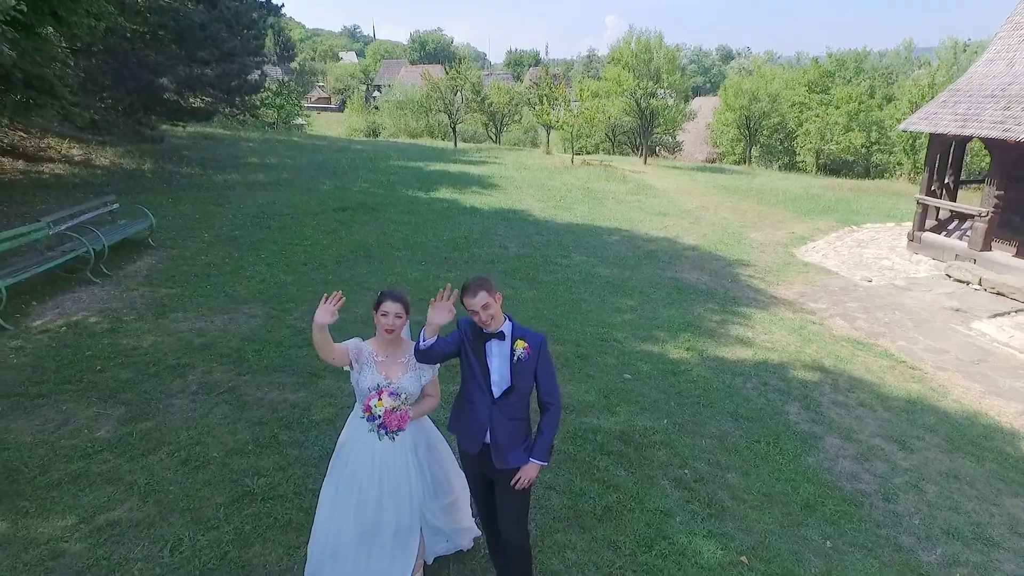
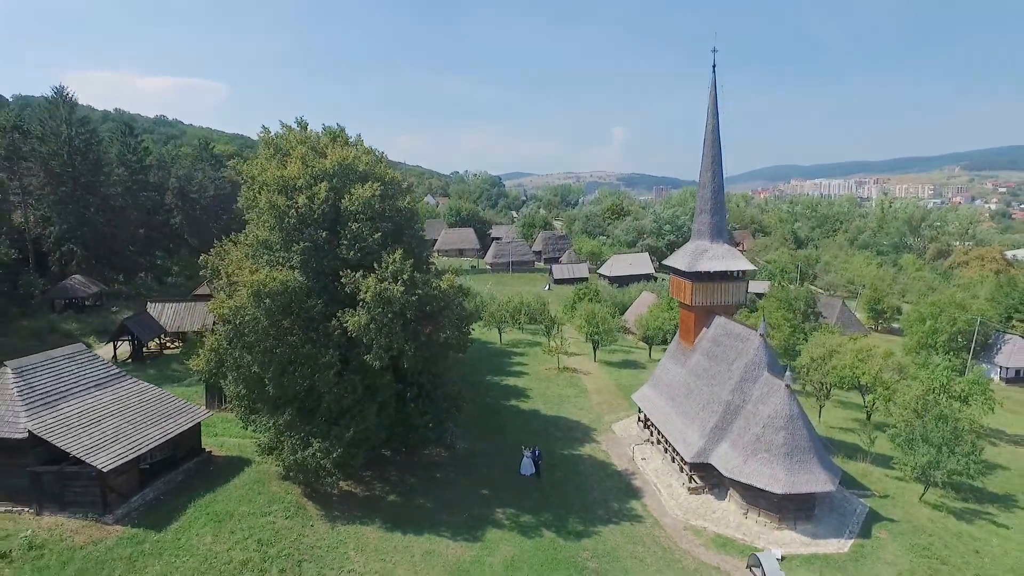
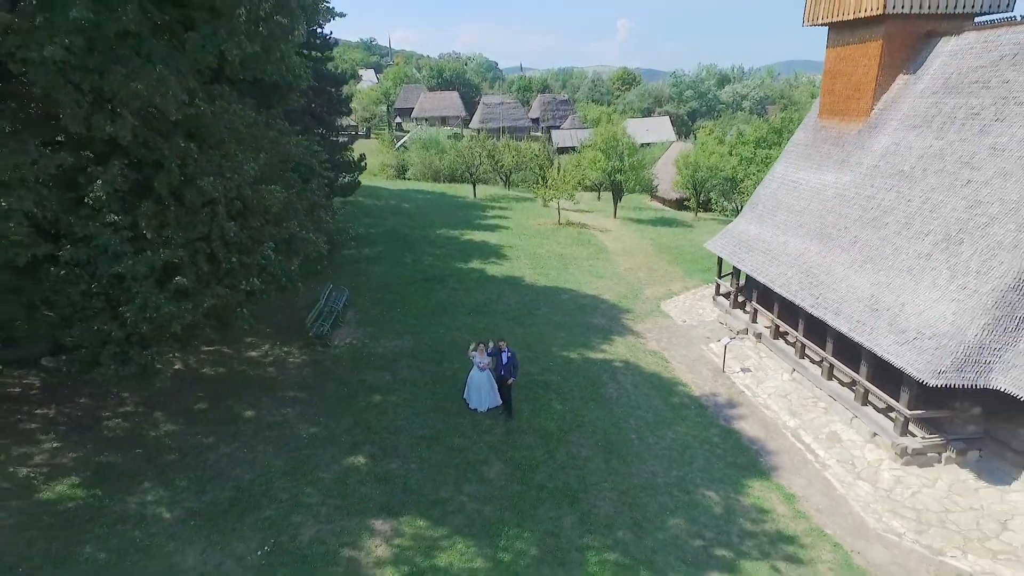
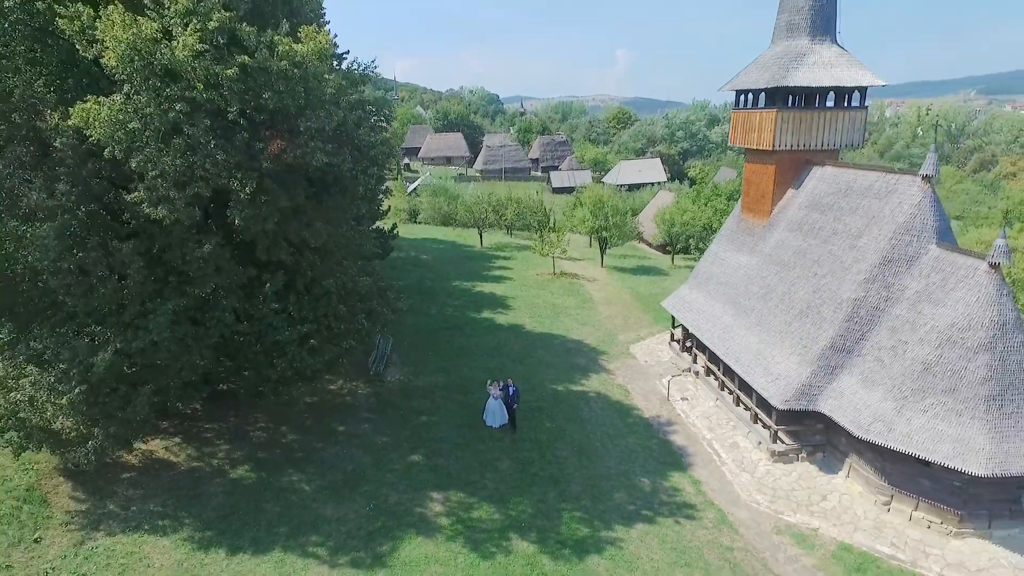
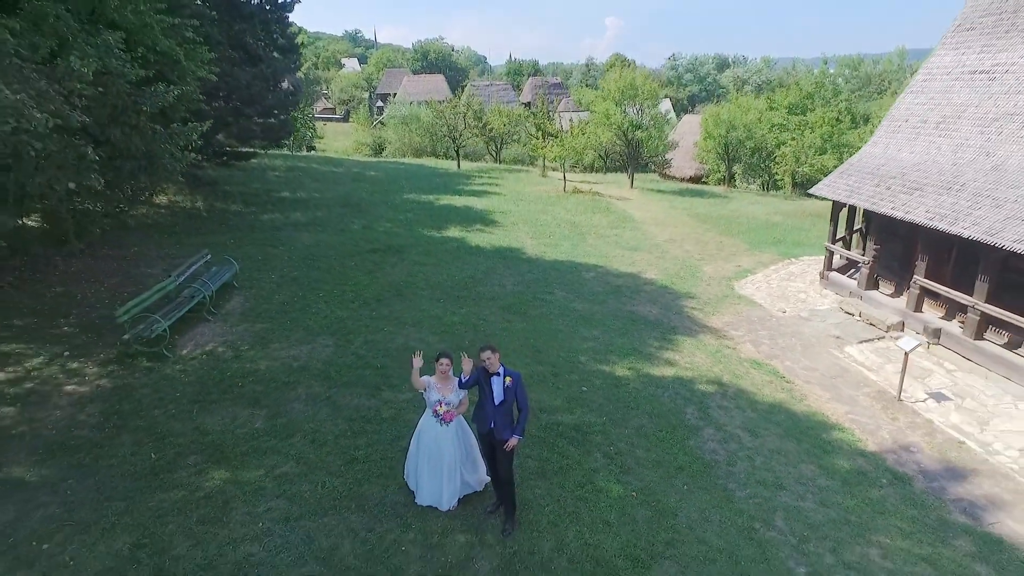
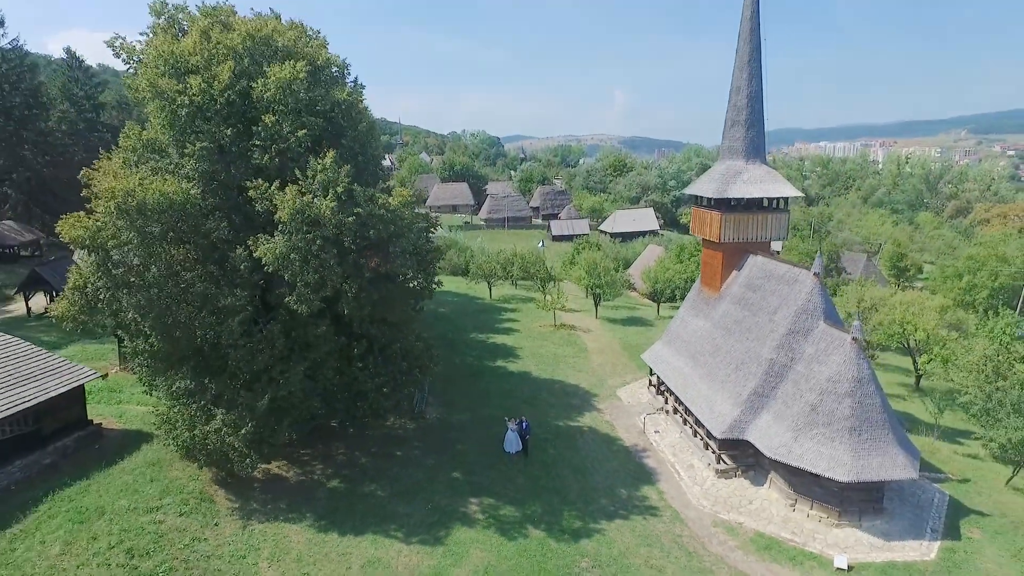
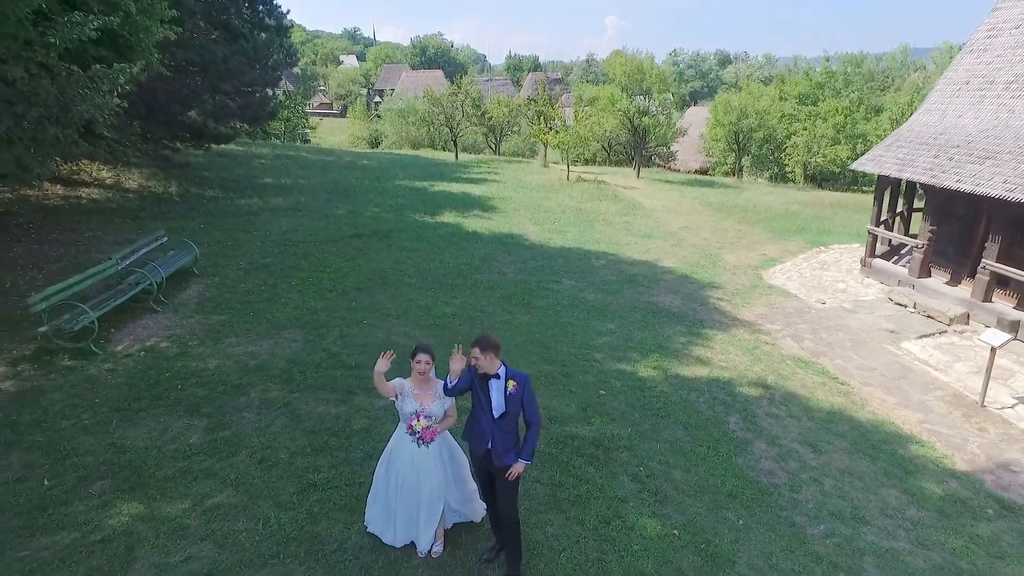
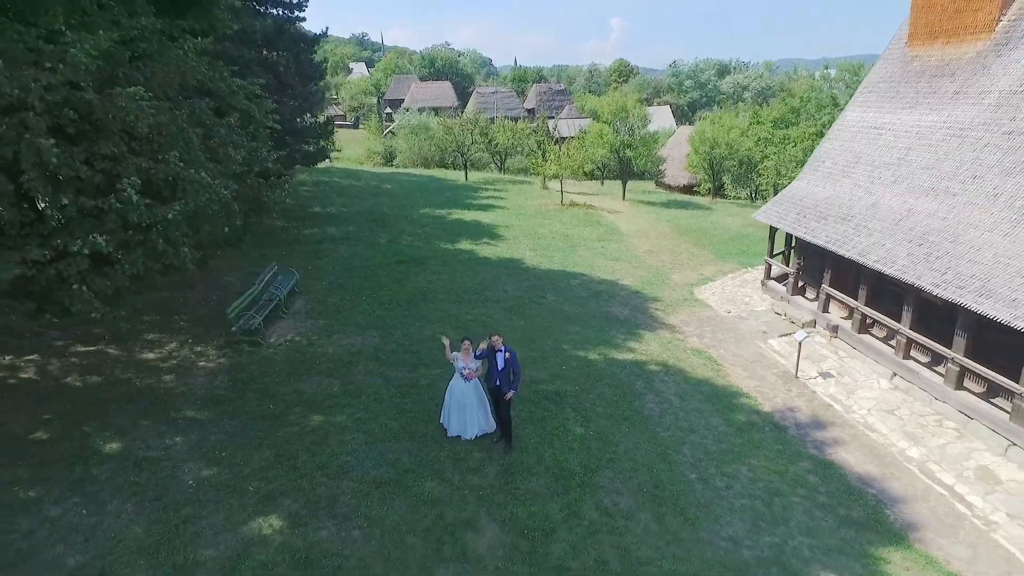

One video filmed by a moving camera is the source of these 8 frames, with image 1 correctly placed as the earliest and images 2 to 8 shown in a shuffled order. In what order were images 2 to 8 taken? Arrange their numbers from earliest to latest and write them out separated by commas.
7, 5, 8, 3, 4, 6, 2
